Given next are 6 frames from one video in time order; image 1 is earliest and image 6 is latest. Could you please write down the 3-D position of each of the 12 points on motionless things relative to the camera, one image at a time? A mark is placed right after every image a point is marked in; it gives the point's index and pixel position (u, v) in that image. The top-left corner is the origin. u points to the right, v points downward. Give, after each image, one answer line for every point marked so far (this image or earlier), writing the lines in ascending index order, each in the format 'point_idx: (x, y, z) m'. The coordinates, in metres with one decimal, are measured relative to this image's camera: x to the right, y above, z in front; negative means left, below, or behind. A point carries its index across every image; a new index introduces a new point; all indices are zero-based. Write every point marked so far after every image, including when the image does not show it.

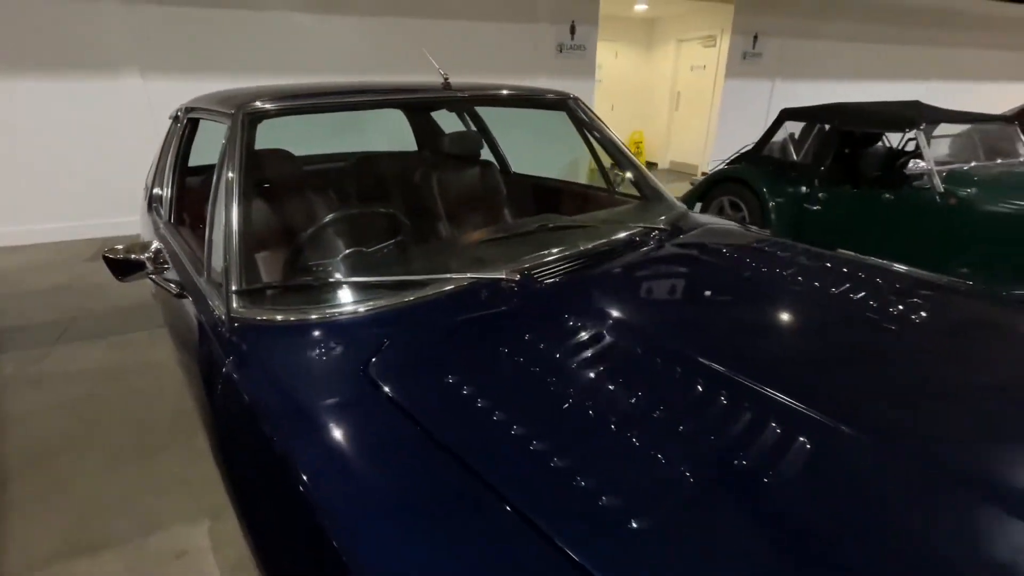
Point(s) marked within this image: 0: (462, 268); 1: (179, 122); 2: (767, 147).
0: (-0.2, +0.2, +1.5) m
1: (-1.3, +0.6, +1.9) m
2: (+1.9, +1.1, +3.6) m
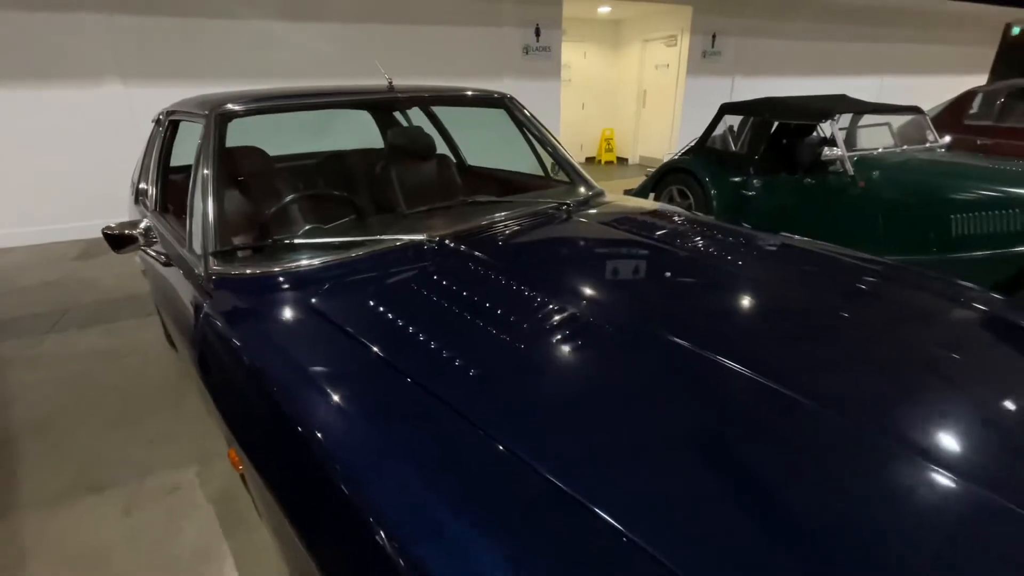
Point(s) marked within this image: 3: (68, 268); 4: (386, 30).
0: (-0.4, +0.3, +1.8) m
1: (-1.5, +0.7, +2.1) m
2: (+1.6, +1.2, +3.9) m
3: (-3.3, +0.2, +3.6) m
4: (-1.4, +2.8, +5.1) m
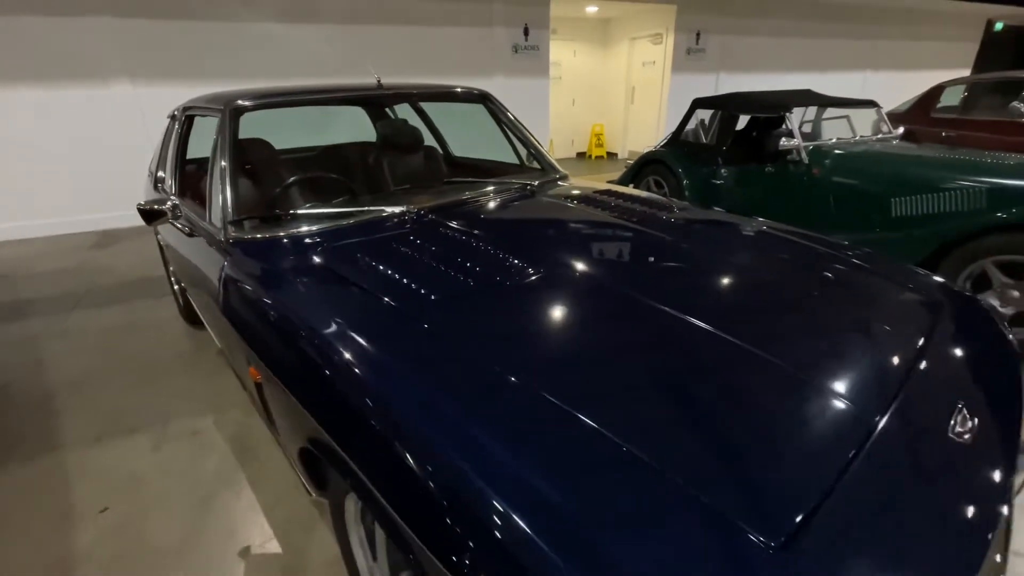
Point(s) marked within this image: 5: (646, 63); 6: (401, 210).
0: (-0.6, +0.4, +2.0) m
1: (-1.7, +0.8, +2.4) m
2: (+1.5, +1.3, +4.1) m
3: (-3.4, +0.3, +3.9) m
4: (-1.5, +2.9, +5.4) m
5: (+2.1, +3.6, +7.6) m
6: (-0.5, +0.4, +2.0) m
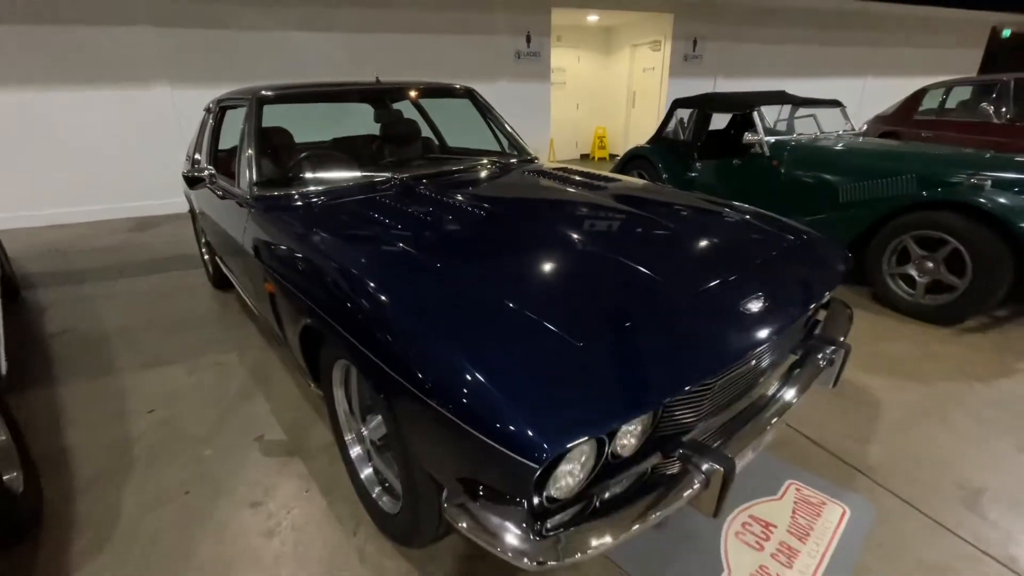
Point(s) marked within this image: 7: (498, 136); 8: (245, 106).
0: (-0.7, +0.6, +2.4) m
1: (-1.8, +1.0, +2.8) m
2: (+1.5, +1.5, +4.5) m
3: (-3.5, +0.5, +4.3) m
4: (-1.5, +3.1, +5.8) m
5: (+2.2, +3.6, +7.9) m
6: (-0.6, +0.6, +2.4) m
7: (-0.1, +1.0, +3.1) m
8: (-1.4, +0.9, +2.5) m
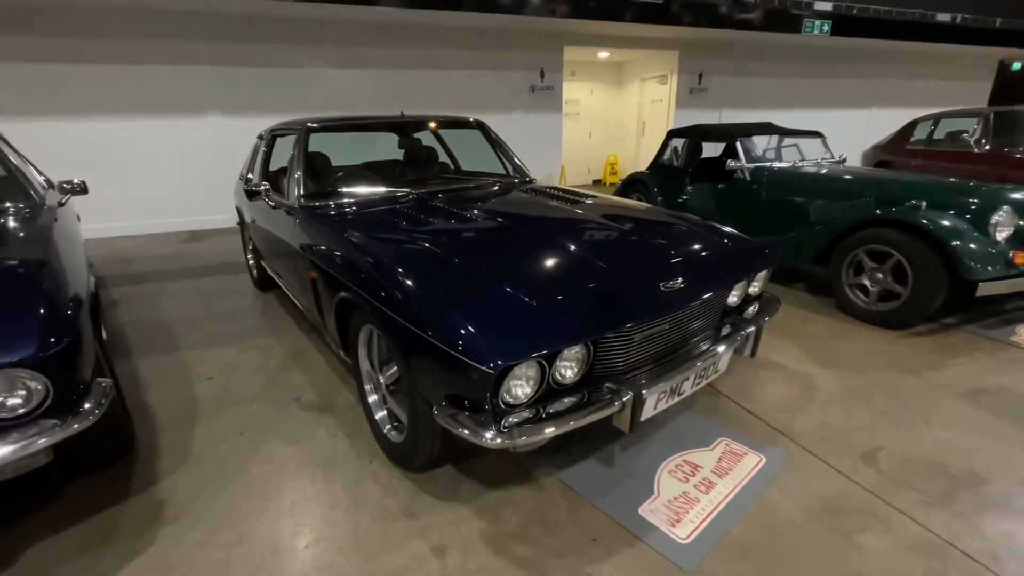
0: (-0.7, +0.6, +2.9) m
1: (-1.7, +1.0, +3.3) m
2: (+1.6, +1.3, +4.9) m
3: (-3.4, +0.4, +4.9) m
4: (-1.3, +2.9, +6.5) m
5: (+2.5, +3.3, +8.4) m
6: (-0.6, +0.6, +2.9) m
7: (-0.1, +0.9, +3.5) m
8: (-1.4, +1.0, +3.0) m
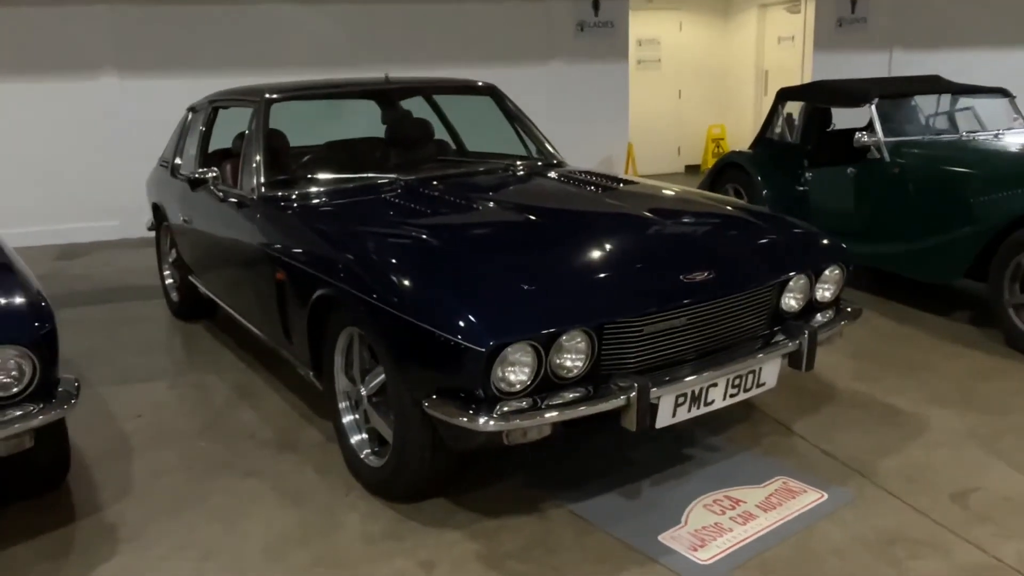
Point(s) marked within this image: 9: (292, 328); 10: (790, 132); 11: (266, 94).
0: (-0.6, +0.5, +2.2) m
1: (-1.5, +1.1, +2.8) m
2: (+2.0, +1.3, +3.7) m
3: (-2.9, +0.8, +4.7) m
4: (-0.4, +3.3, +5.5) m
5: (+3.7, +3.6, +6.7) m
6: (-0.6, +0.5, +2.3) m
7: (+0.1, +0.9, +2.7) m
8: (-1.3, +0.9, +2.4) m
9: (-1.1, -0.2, +2.4) m
10: (+2.1, +1.2, +3.6) m
11: (-1.2, +1.0, +2.4) m
